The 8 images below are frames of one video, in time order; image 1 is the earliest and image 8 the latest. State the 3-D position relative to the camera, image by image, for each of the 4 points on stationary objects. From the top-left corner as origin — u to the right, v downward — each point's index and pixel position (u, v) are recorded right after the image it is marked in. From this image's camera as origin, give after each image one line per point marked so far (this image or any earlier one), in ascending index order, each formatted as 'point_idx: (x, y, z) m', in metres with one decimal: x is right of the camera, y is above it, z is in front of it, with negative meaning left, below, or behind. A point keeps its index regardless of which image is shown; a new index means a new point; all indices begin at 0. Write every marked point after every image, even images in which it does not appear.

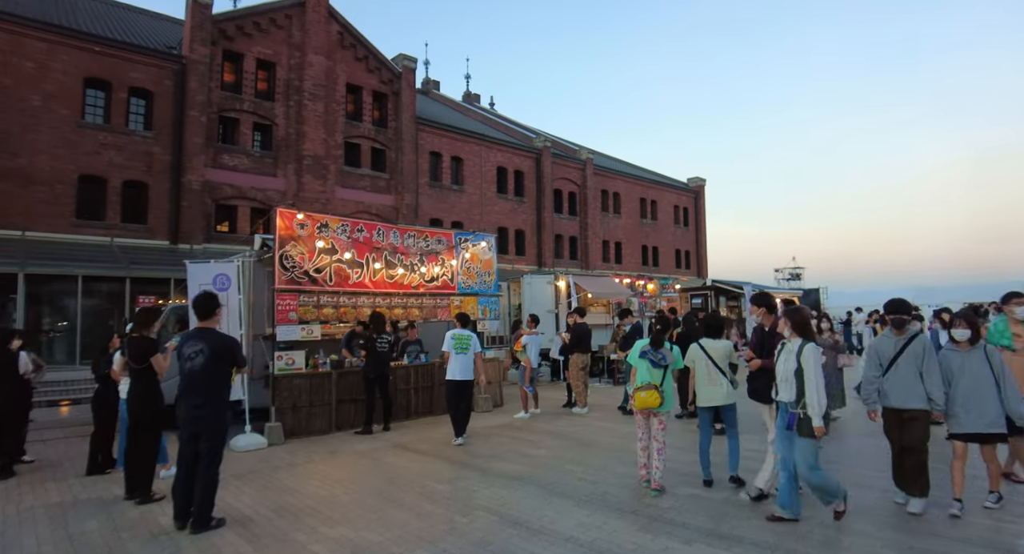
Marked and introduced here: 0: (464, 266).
0: (-1.1, +0.2, +11.8) m
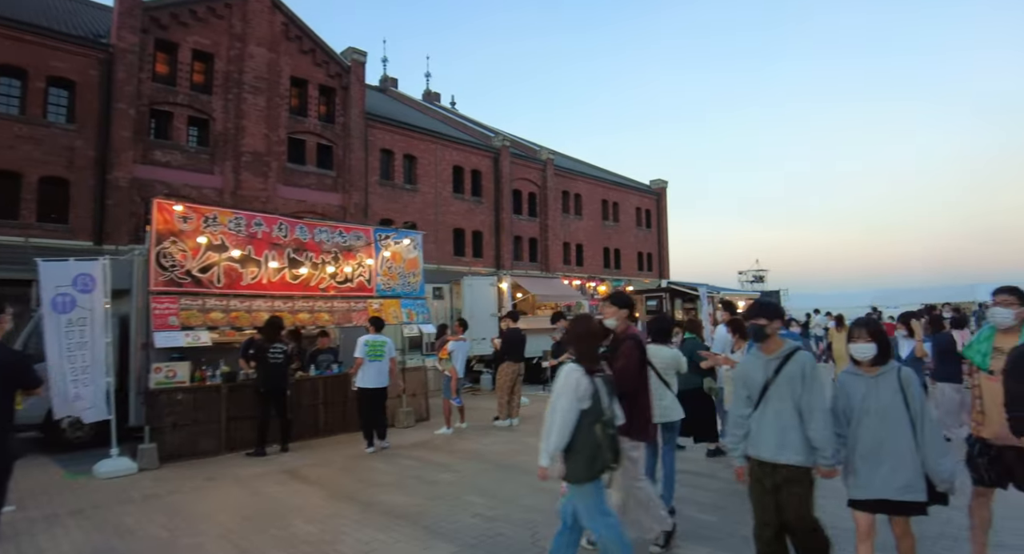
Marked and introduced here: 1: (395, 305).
0: (-2.6, +0.2, +10.7) m
1: (-2.4, -0.6, +10.8) m
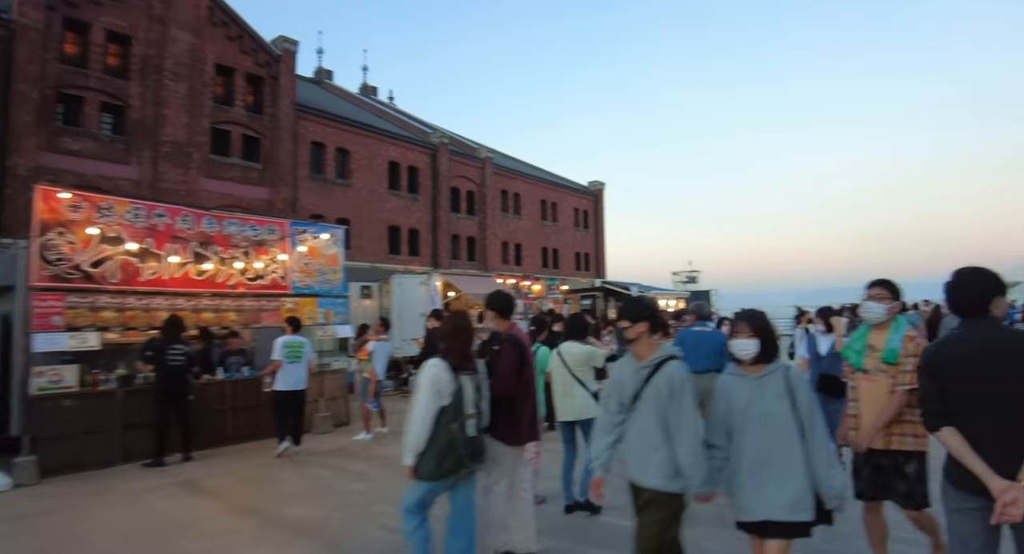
0: (-4.0, +0.3, +10.2) m
1: (-3.9, -0.5, +10.3) m
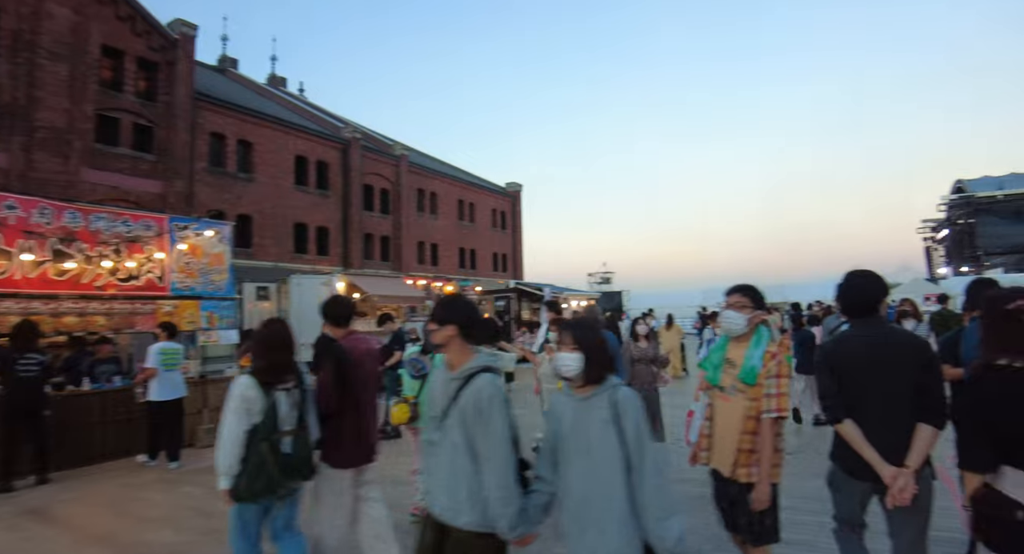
0: (-5.8, +0.3, +9.4) m
1: (-5.6, -0.5, +9.6) m
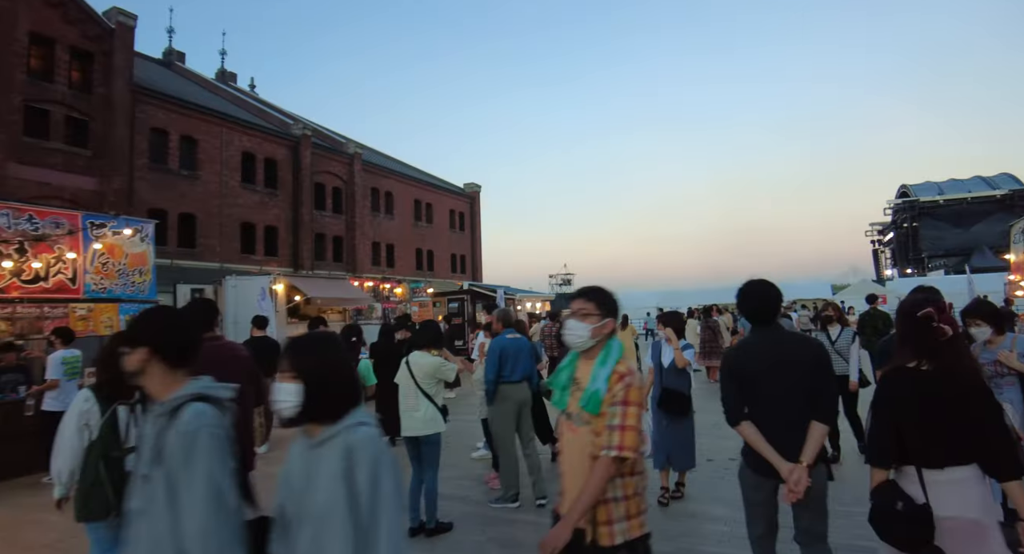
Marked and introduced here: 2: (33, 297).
0: (-6.7, +0.3, +8.8) m
1: (-6.6, -0.5, +8.9) m
2: (-7.1, -0.3, +8.1) m
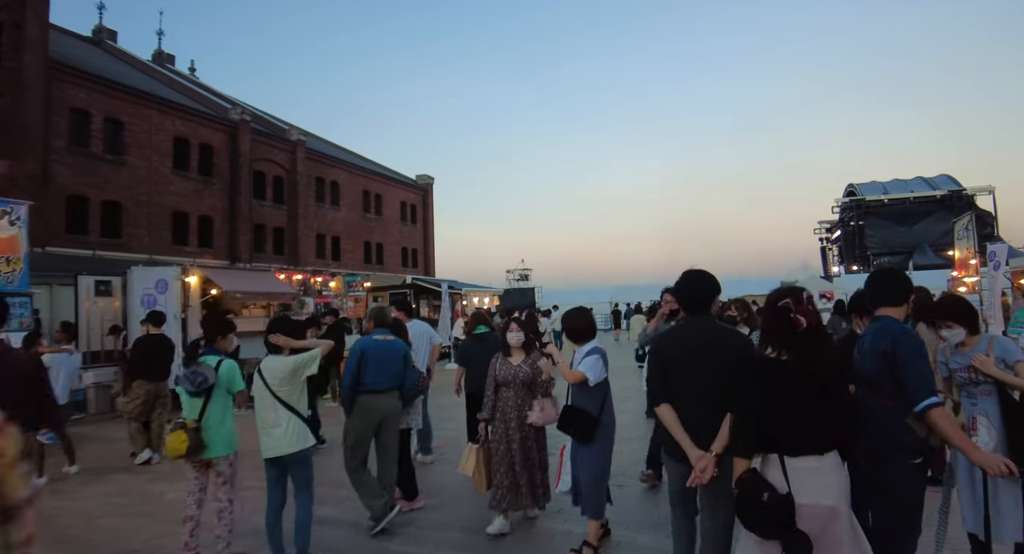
0: (-7.7, +0.4, +7.6) m
1: (-7.6, -0.4, +7.7) m
2: (-8.1, -0.1, +6.9) m
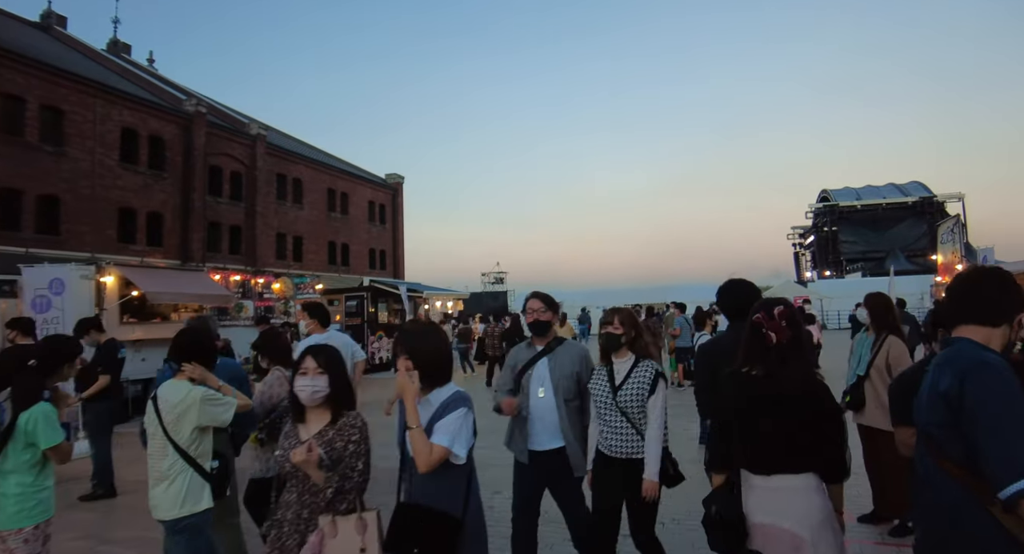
0: (-8.3, +0.4, +6.3) m
1: (-8.2, -0.4, +6.5) m
2: (-8.7, -0.1, +5.6) m
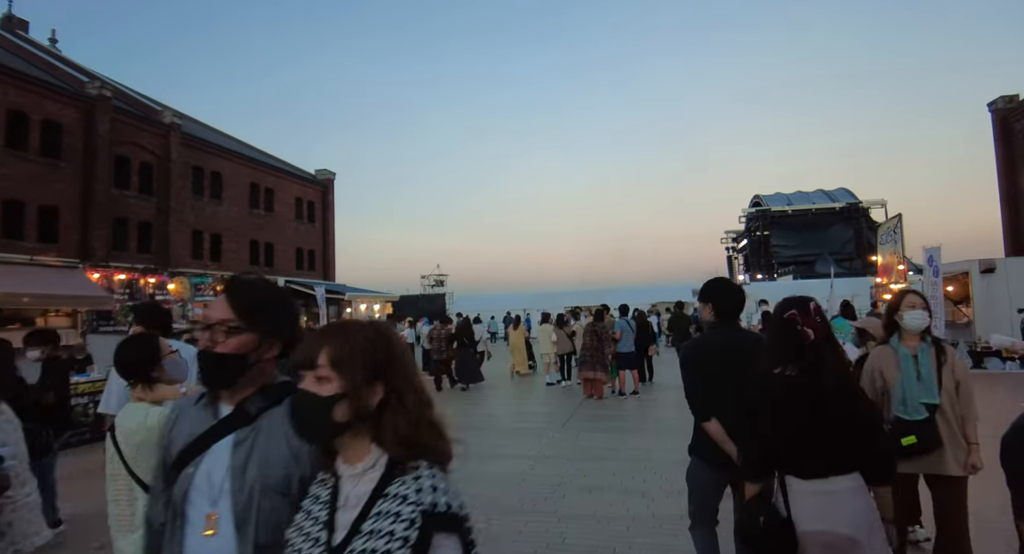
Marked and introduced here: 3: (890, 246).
0: (-9.1, +0.5, +4.6) m
1: (-9.0, -0.3, +4.7) m
2: (-9.4, 0.0, +3.8) m
3: (+7.2, +0.6, +10.5) m
